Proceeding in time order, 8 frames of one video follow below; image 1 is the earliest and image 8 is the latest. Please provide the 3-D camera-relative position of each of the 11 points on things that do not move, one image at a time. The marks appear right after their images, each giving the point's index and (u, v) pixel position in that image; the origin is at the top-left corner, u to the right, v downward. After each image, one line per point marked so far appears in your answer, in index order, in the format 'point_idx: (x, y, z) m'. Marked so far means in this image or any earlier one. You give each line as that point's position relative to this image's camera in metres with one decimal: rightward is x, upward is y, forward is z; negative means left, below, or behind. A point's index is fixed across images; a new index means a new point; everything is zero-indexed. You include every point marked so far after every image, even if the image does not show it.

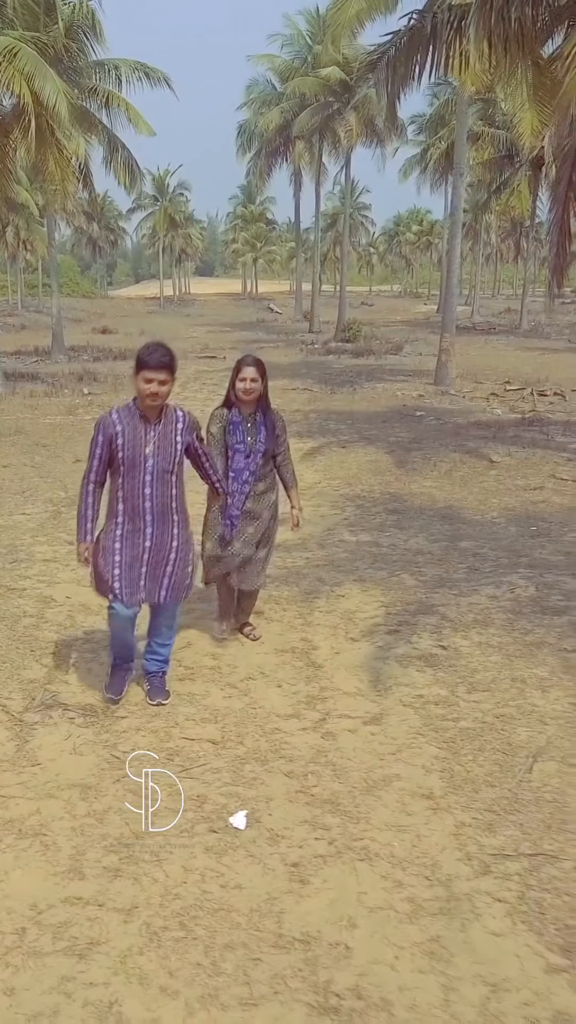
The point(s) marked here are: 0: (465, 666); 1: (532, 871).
0: (+0.9, -0.8, +4.0) m
1: (+0.8, -1.2, +2.6) m
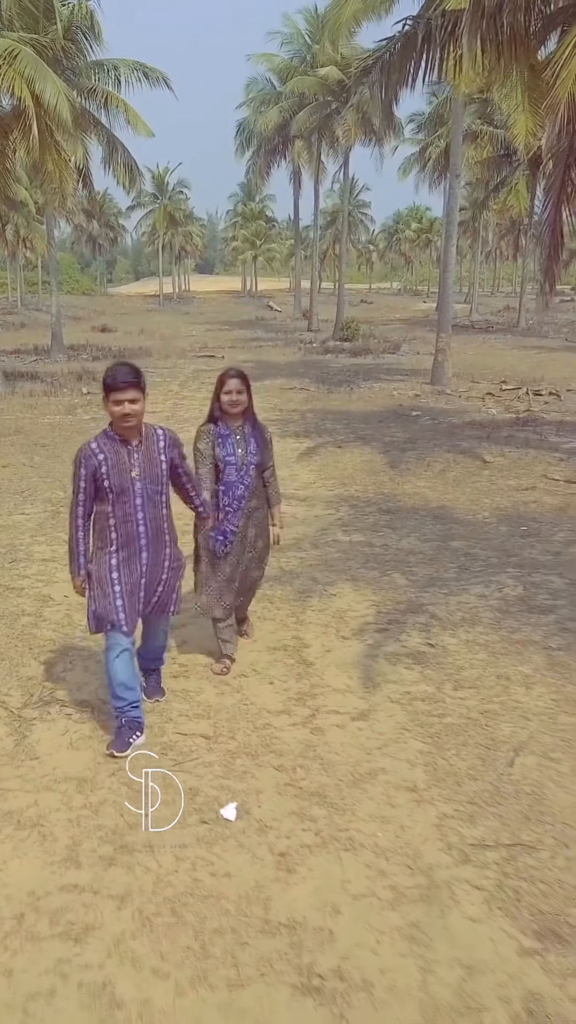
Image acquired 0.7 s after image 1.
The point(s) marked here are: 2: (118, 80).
0: (+0.8, -0.8, +4.2) m
1: (+0.8, -1.2, +2.8) m
2: (-3.5, +8.9, +16.6) m
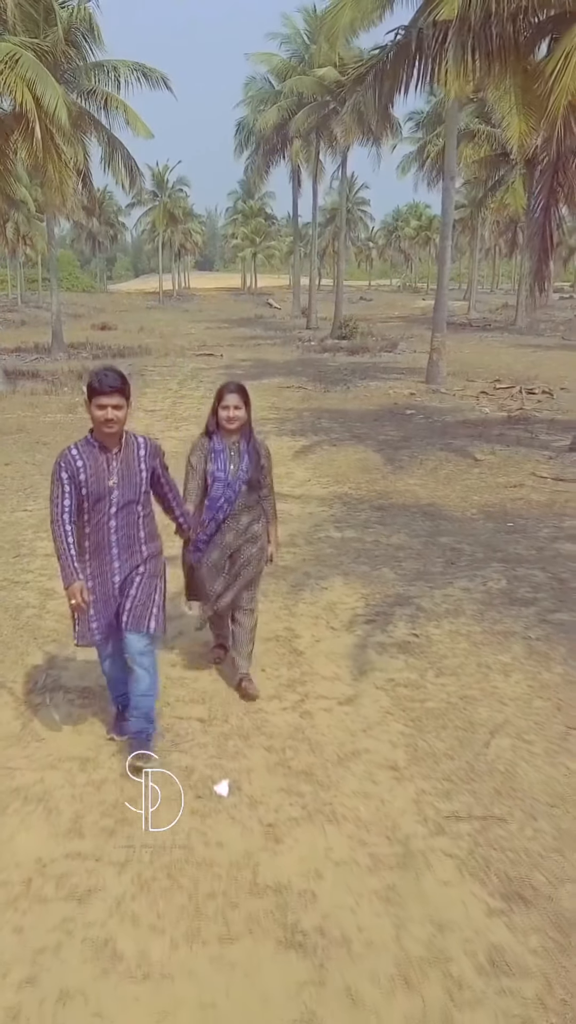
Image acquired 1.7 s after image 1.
0: (+0.8, -0.8, +4.4) m
1: (+0.7, -1.2, +3.0) m
2: (-3.5, +9.0, +16.8) m
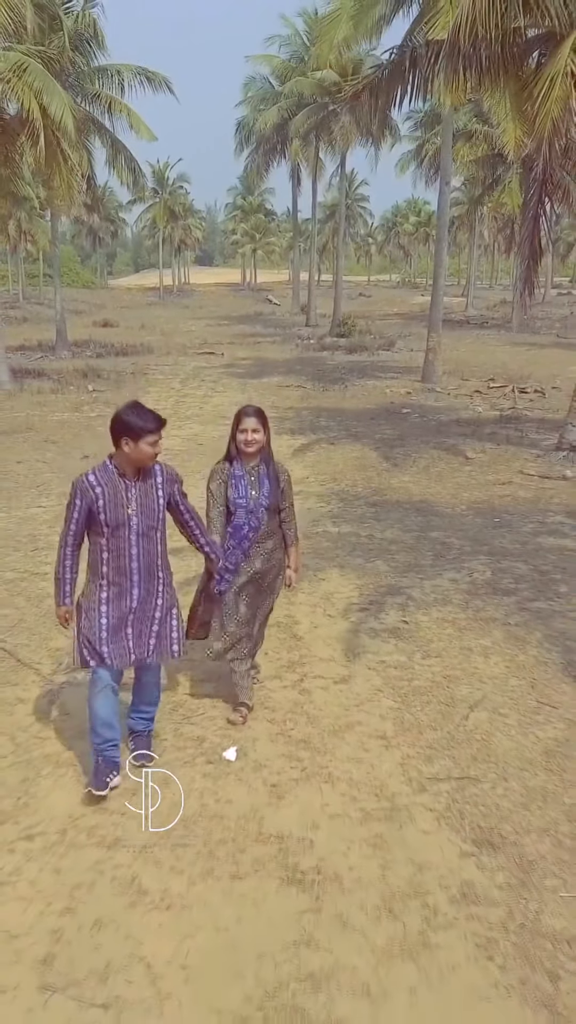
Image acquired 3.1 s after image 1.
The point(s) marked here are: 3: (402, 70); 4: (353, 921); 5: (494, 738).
0: (+0.8, -0.7, +4.8) m
1: (+0.7, -1.2, +3.4) m
2: (-3.5, +9.1, +17.2) m
3: (+1.4, +5.6, +10.4) m
4: (+0.2, -1.4, +2.7) m
5: (+1.0, -1.0, +3.8) m
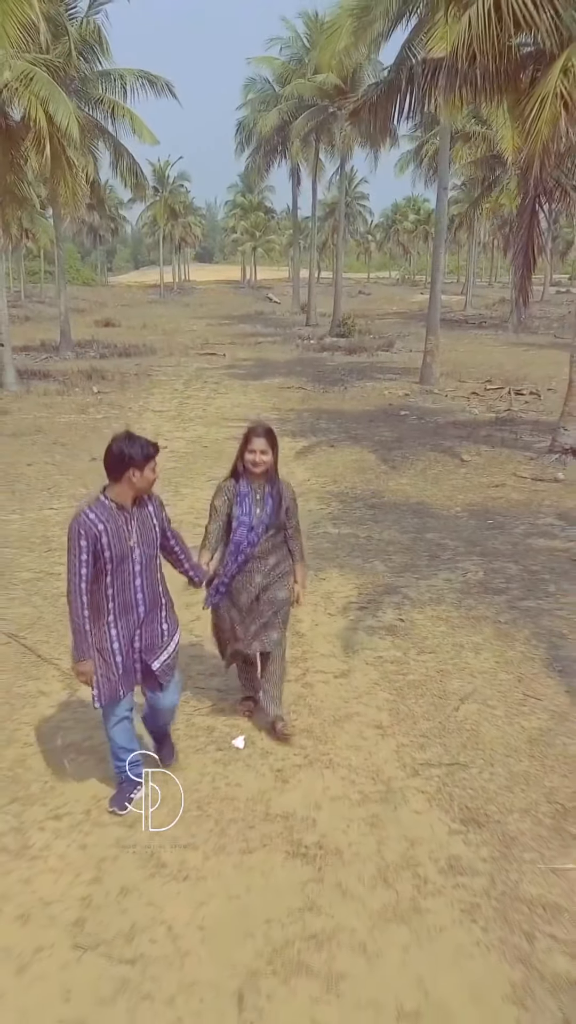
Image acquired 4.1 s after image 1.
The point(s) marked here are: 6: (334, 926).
0: (+0.8, -0.8, +5.1) m
1: (+0.7, -1.2, +3.7) m
2: (-3.5, +9.1, +17.4) m
3: (+1.5, +5.6, +10.7) m
4: (+0.2, -1.4, +3.0) m
5: (+1.0, -1.1, +4.1) m
6: (+0.2, -1.5, +2.9) m
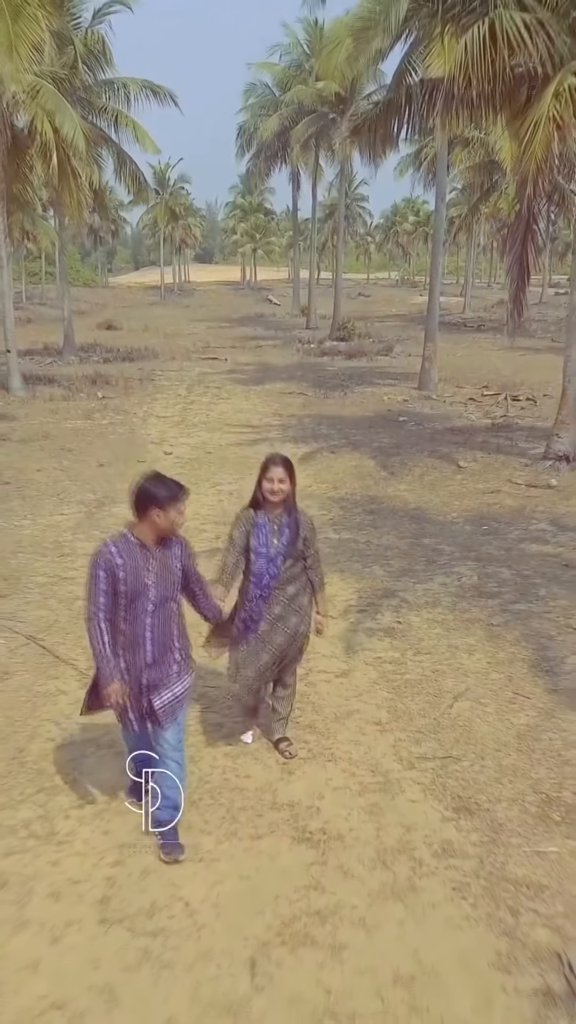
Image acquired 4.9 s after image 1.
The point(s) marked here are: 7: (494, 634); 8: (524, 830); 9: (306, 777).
0: (+0.8, -0.8, +5.4) m
1: (+0.8, -1.2, +4.0) m
2: (-3.5, +9.1, +17.7) m
3: (+1.5, +5.5, +11.0) m
4: (+0.3, -1.5, +3.3) m
5: (+1.0, -1.1, +4.4) m
6: (+0.2, -1.5, +3.2) m
7: (+1.4, -0.8, +5.4) m
8: (+1.0, -1.4, +3.5) m
9: (+0.1, -1.3, +3.9) m
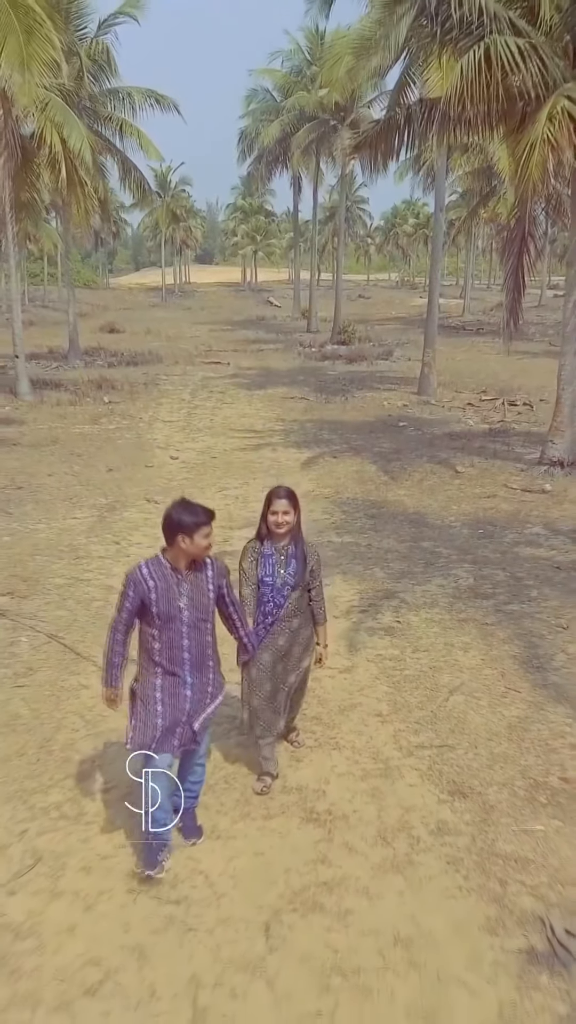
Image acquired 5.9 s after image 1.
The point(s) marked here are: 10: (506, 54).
0: (+0.9, -0.9, +5.7) m
1: (+0.8, -1.3, +4.3) m
2: (-3.5, +9.0, +18.0) m
3: (+1.5, +5.5, +11.3) m
4: (+0.3, -1.5, +3.7) m
5: (+1.0, -1.2, +4.7) m
6: (+0.2, -1.6, +3.5) m
7: (+1.4, -0.9, +5.7) m
8: (+1.1, -1.4, +3.9) m
9: (+0.1, -1.3, +4.3) m
10: (+2.2, +4.6, +8.1) m
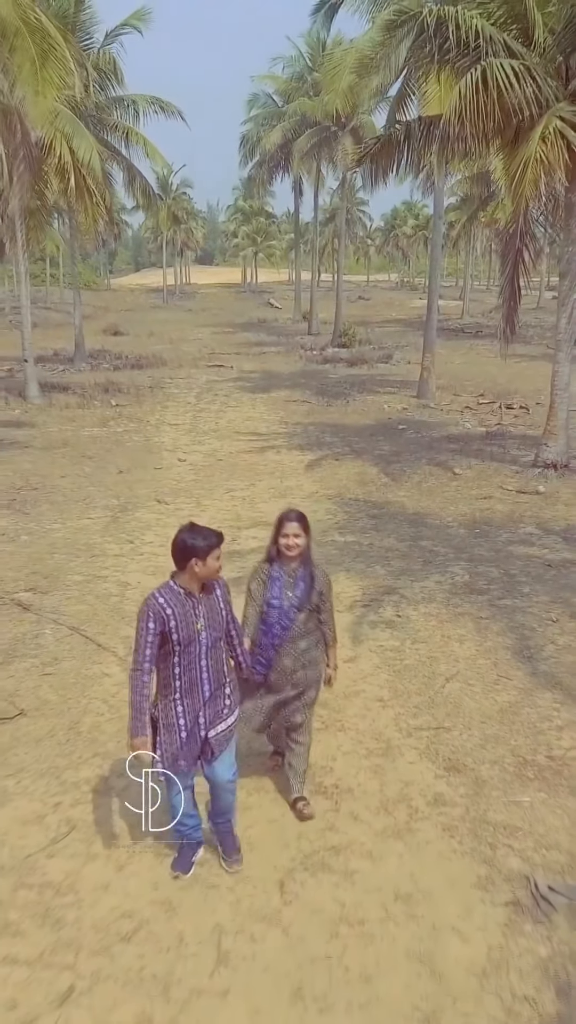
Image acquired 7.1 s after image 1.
0: (+0.9, -0.9, +6.1) m
1: (+0.9, -1.3, +4.7) m
2: (-3.4, +9.0, +18.4) m
3: (+1.6, +5.4, +11.7) m
4: (+0.4, -1.5, +4.0) m
5: (+1.1, -1.2, +5.1) m
6: (+0.3, -1.6, +3.9) m
7: (+1.5, -0.9, +6.1) m
8: (+1.1, -1.4, +4.3) m
9: (+0.2, -1.3, +4.6) m
10: (+2.2, +4.6, +8.5) m
